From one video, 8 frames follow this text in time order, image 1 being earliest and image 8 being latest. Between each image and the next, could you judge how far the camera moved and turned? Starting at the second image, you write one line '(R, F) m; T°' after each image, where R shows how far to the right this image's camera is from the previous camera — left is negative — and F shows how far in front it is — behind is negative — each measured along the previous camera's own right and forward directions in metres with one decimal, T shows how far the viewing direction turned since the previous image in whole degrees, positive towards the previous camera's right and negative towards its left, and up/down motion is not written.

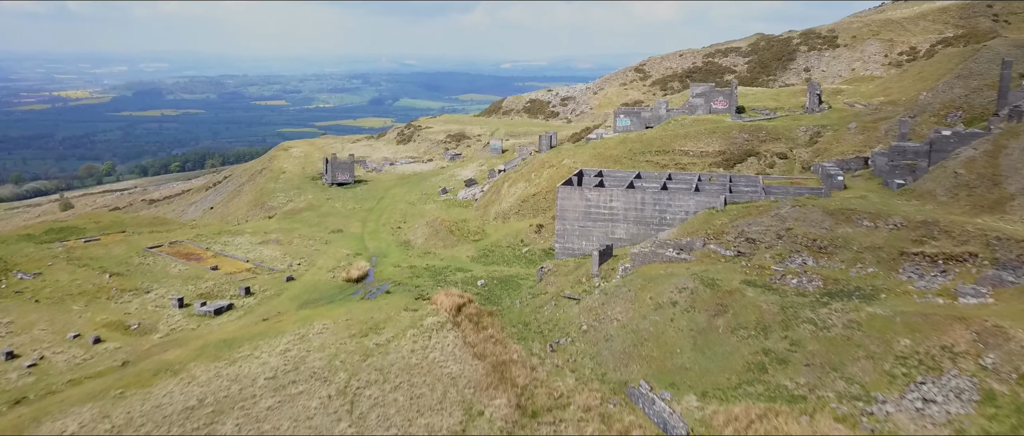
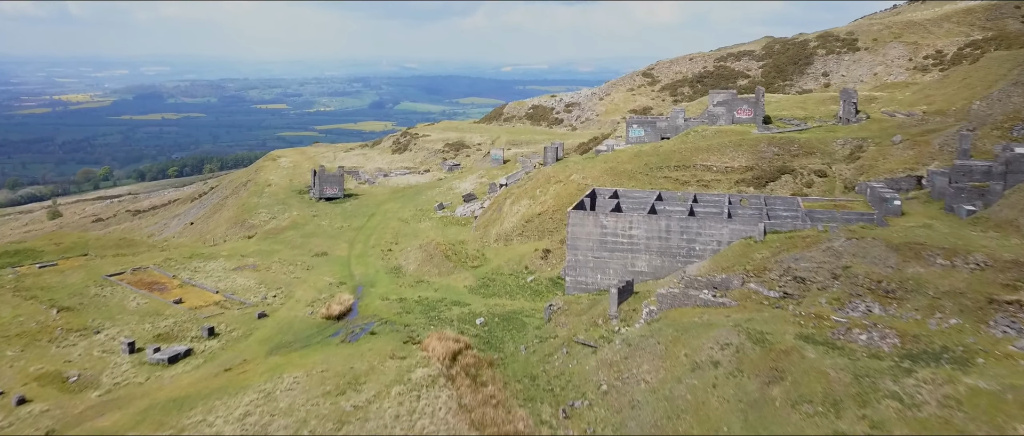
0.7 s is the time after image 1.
(-0.1, +4.6) m; 0°
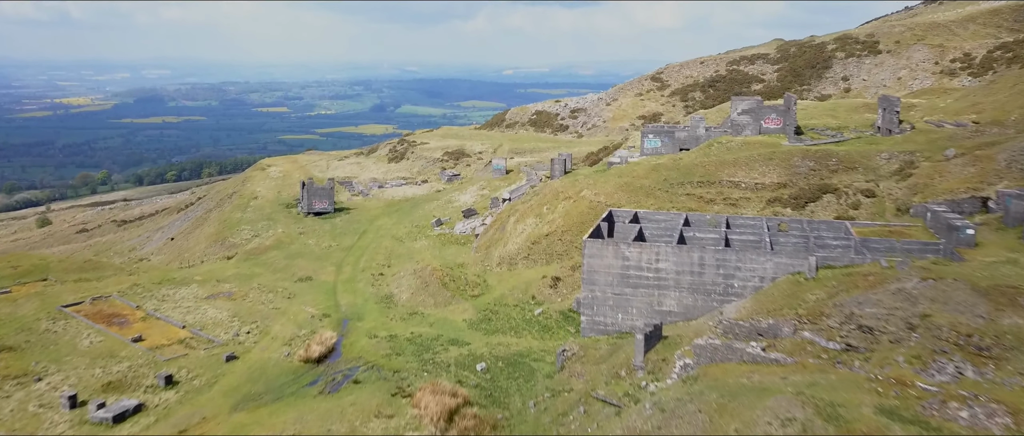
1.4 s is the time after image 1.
(-0.2, +4.2) m; 0°
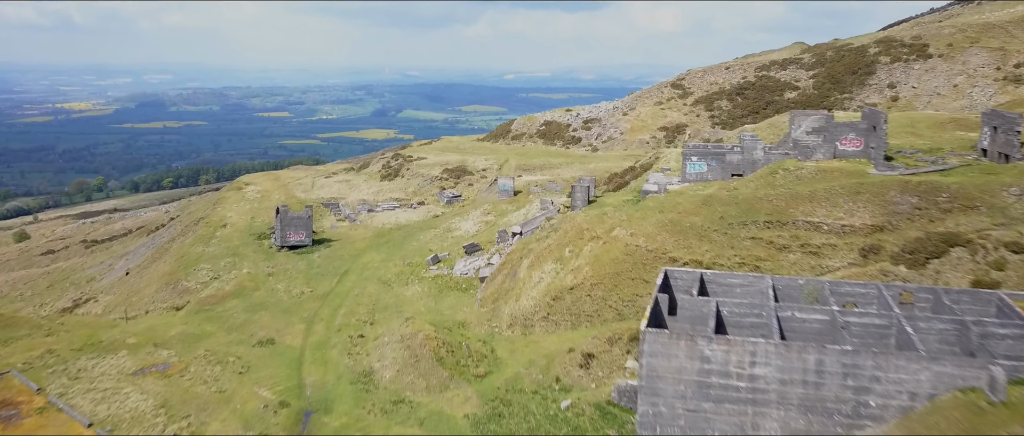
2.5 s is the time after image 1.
(-0.5, +8.1) m; 0°
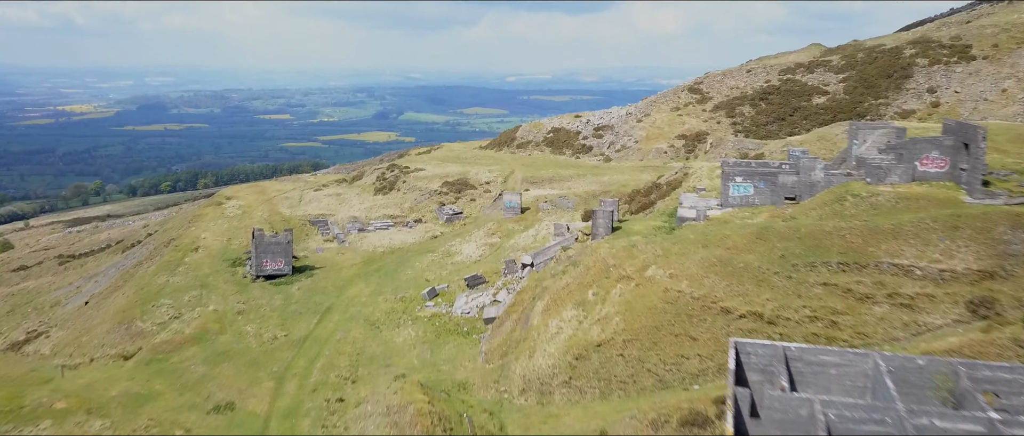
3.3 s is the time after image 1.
(-0.4, +5.6) m; 0°
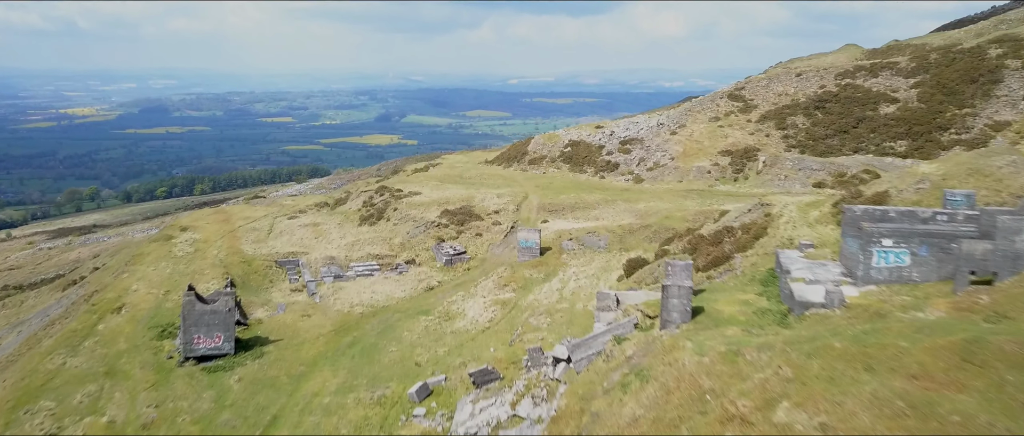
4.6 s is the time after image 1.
(-0.7, +10.5) m; 0°
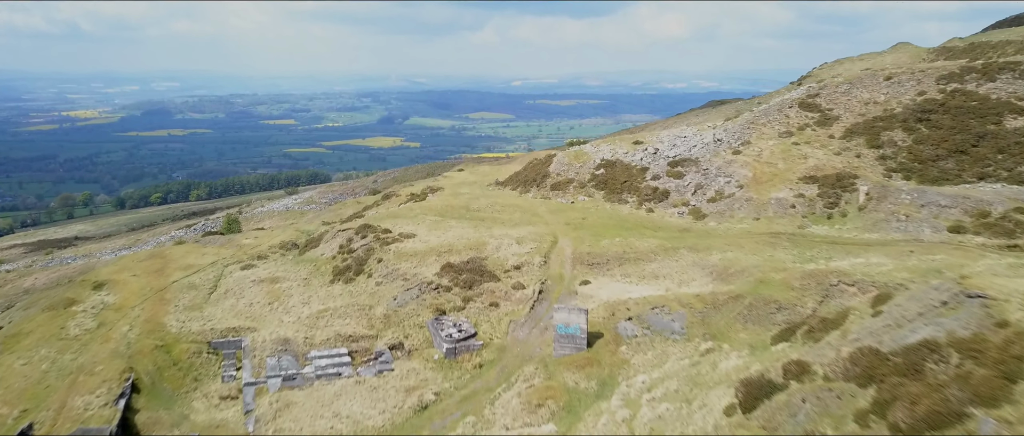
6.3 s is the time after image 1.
(-1.0, +12.8) m; 0°
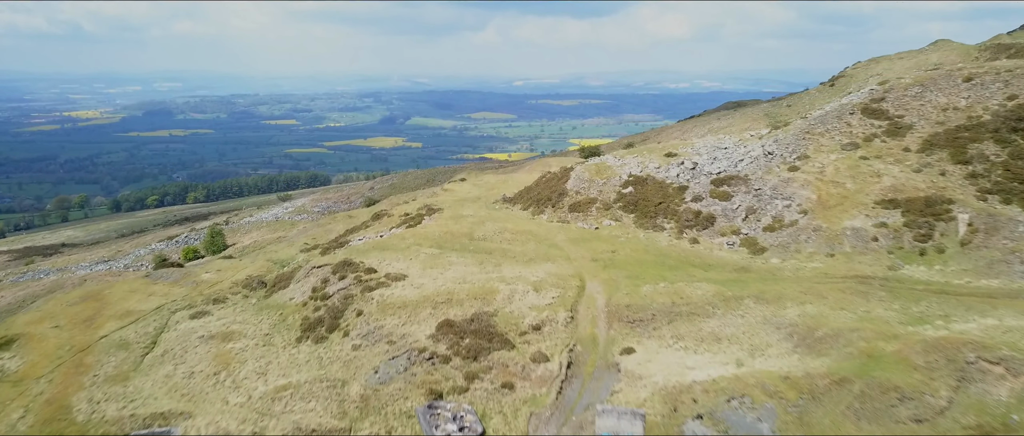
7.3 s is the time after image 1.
(-0.5, +8.0) m; 0°
